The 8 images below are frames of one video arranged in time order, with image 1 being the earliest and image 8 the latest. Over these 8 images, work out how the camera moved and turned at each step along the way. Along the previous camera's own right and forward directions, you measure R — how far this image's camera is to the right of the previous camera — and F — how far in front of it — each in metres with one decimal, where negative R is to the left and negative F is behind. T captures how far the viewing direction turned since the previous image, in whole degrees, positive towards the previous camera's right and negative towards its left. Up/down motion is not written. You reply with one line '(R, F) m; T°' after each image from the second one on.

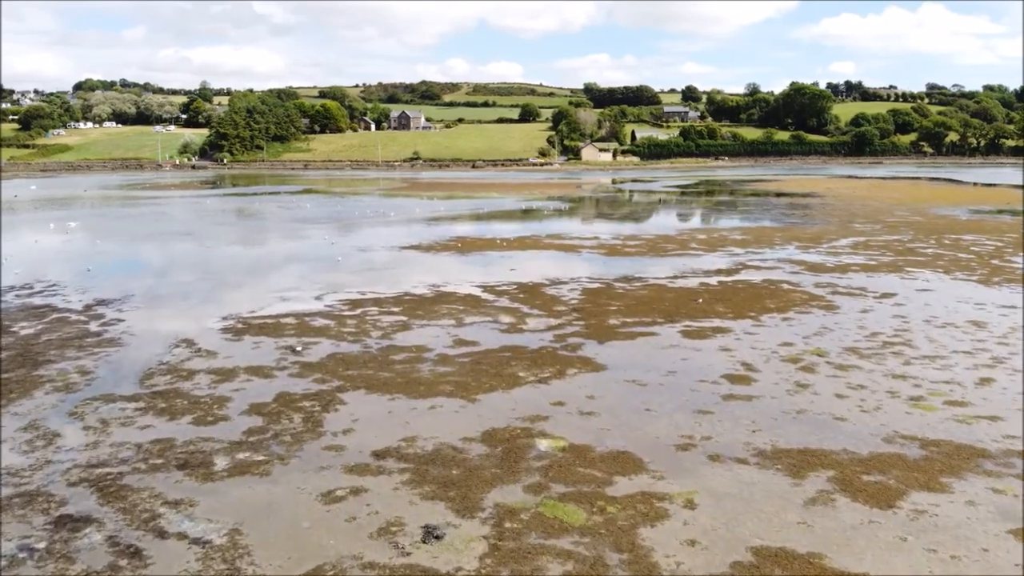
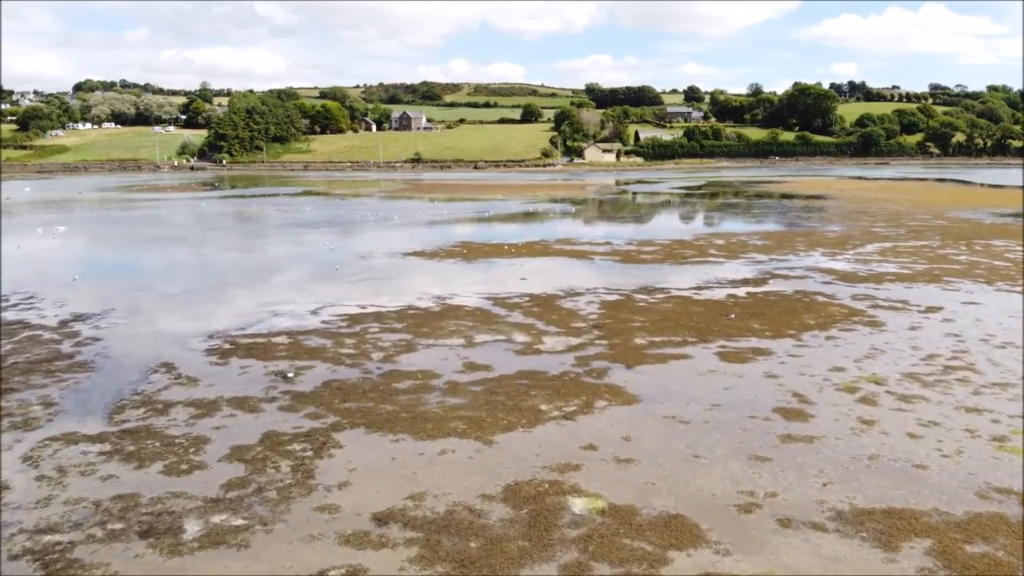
(-0.2, +1.2) m; 0°
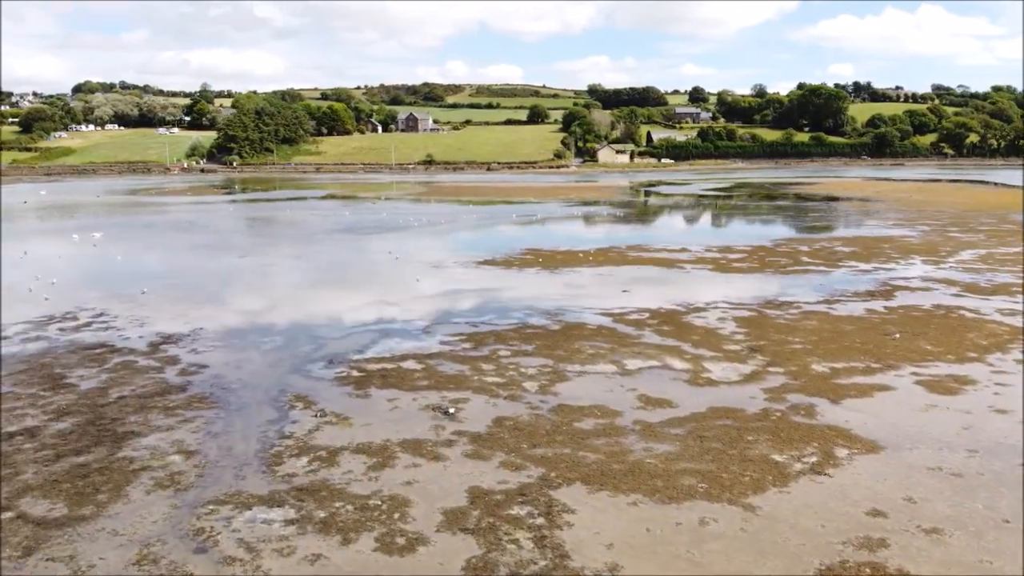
(-2.0, +1.2) m; 0°
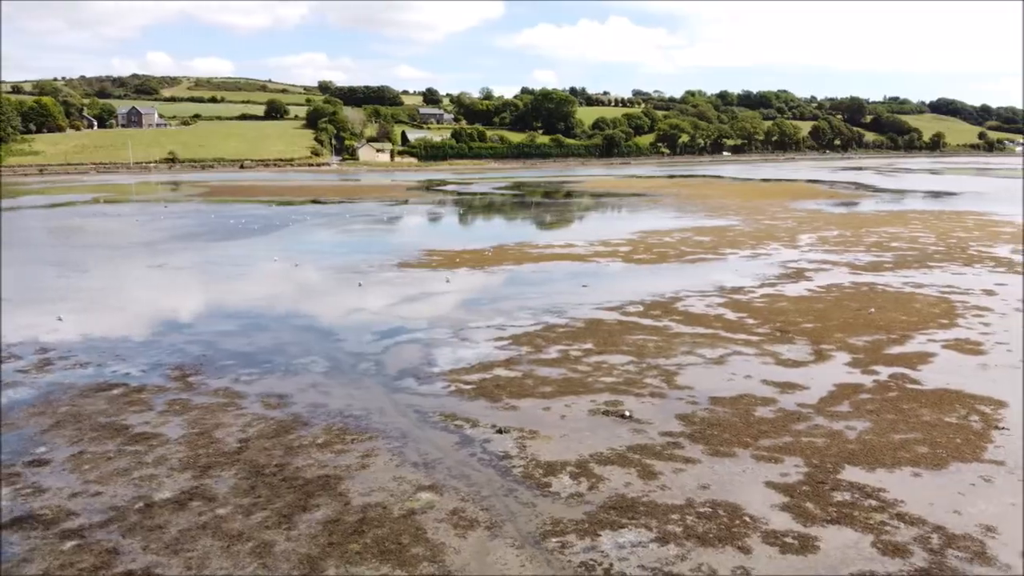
(-4.4, +0.9) m; +19°
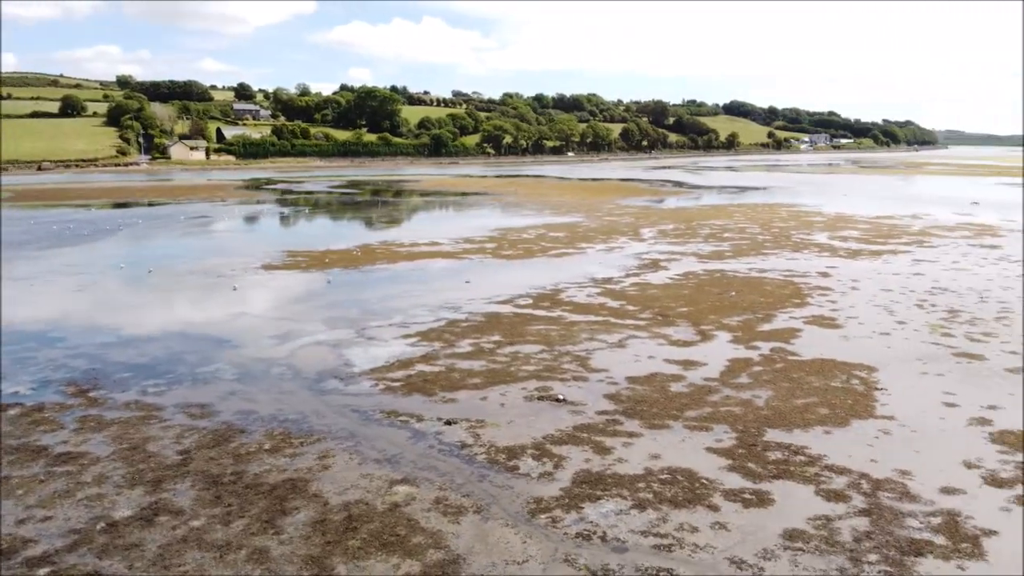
(-1.2, -0.1) m; +12°
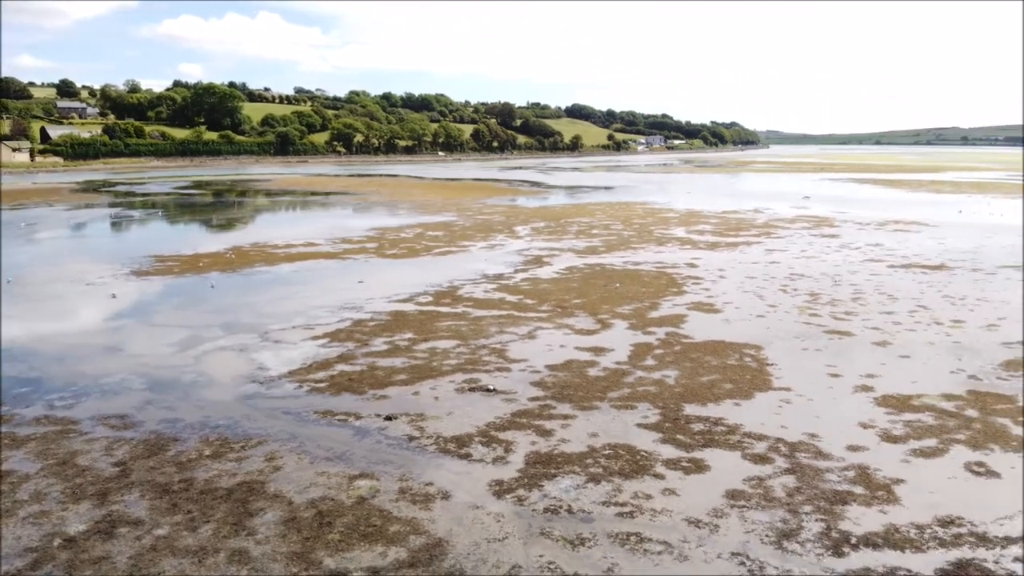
(-0.8, -0.2) m; +10°
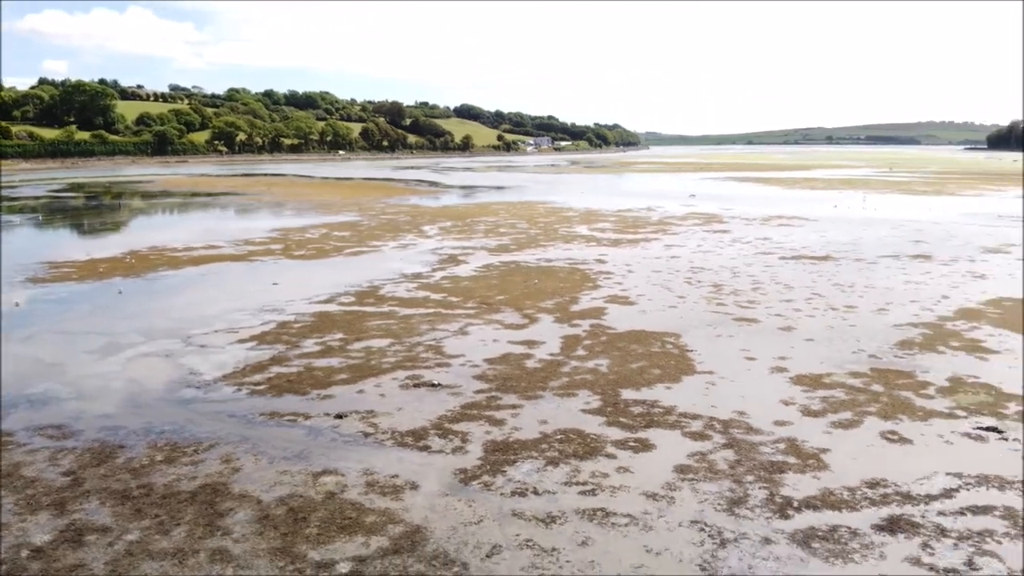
(-0.6, -0.3) m; +8°
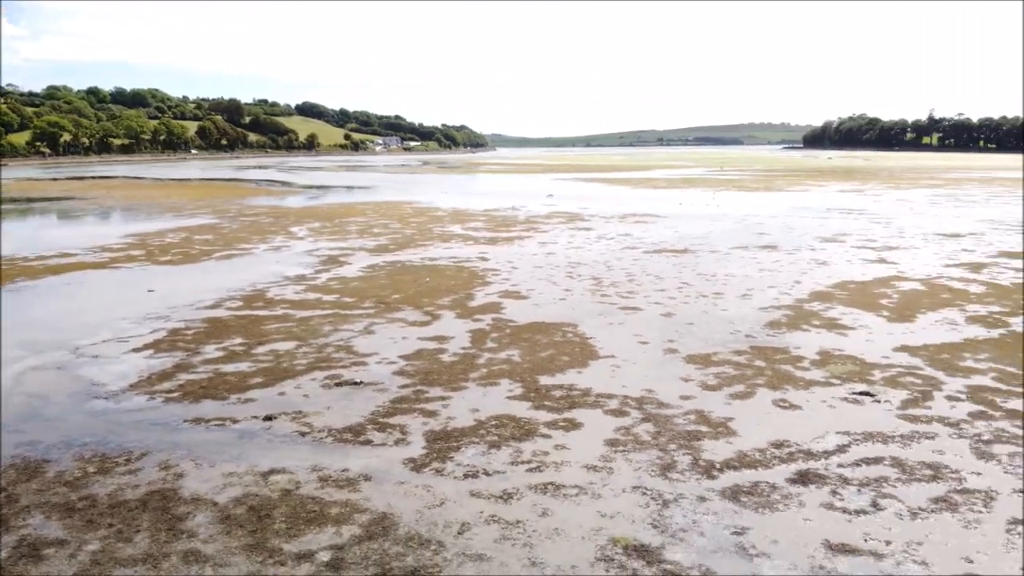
(-0.8, -0.4) m; +10°
